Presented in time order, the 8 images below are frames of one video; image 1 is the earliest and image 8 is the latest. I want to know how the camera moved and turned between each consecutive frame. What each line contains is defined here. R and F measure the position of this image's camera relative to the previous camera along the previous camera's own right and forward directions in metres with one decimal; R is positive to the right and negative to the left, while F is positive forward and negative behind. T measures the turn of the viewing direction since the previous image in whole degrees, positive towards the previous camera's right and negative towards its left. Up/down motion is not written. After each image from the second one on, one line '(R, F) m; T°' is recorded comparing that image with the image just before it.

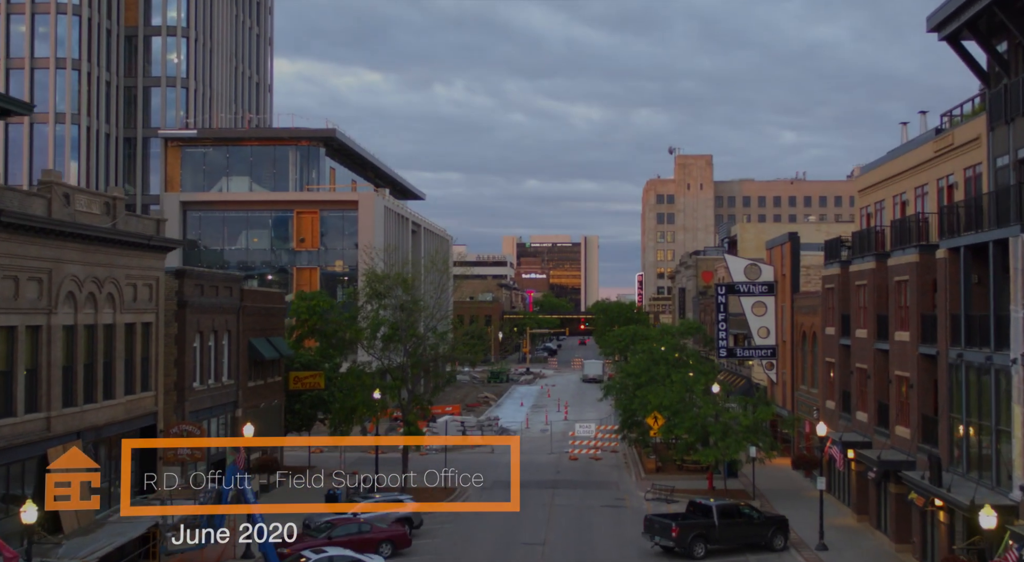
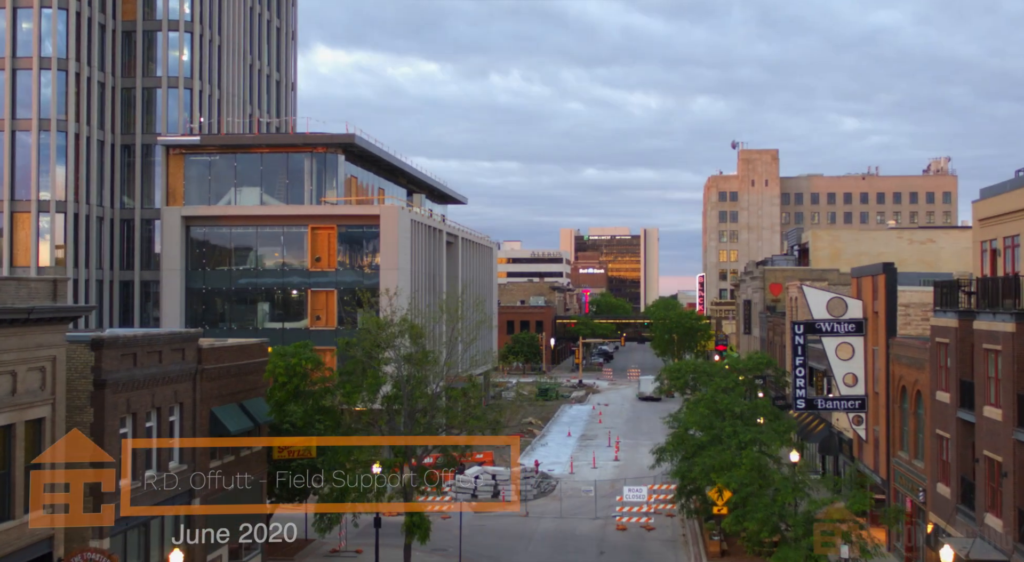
(+0.8, +7.4) m; -3°
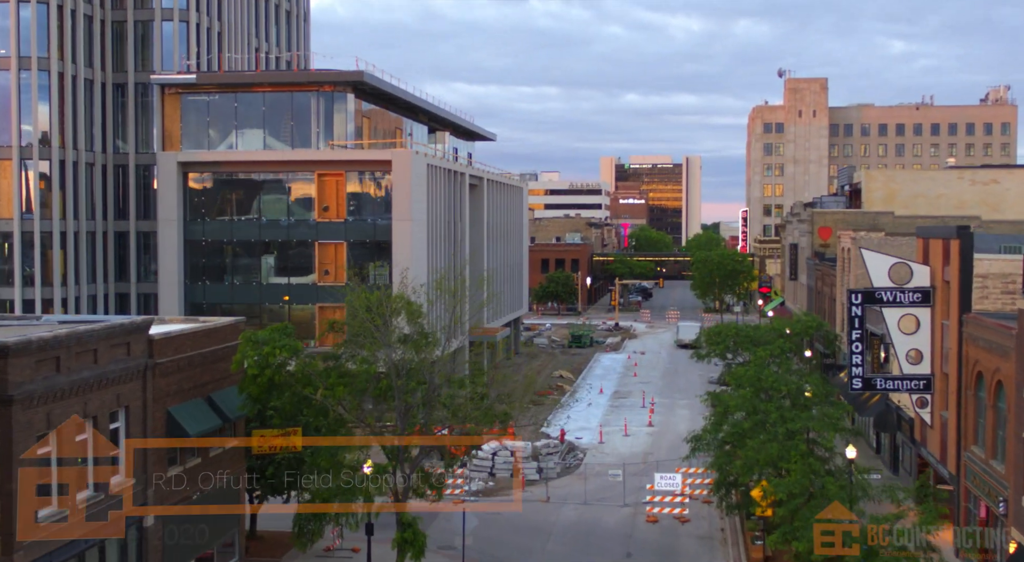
(+0.7, +4.6) m; -2°
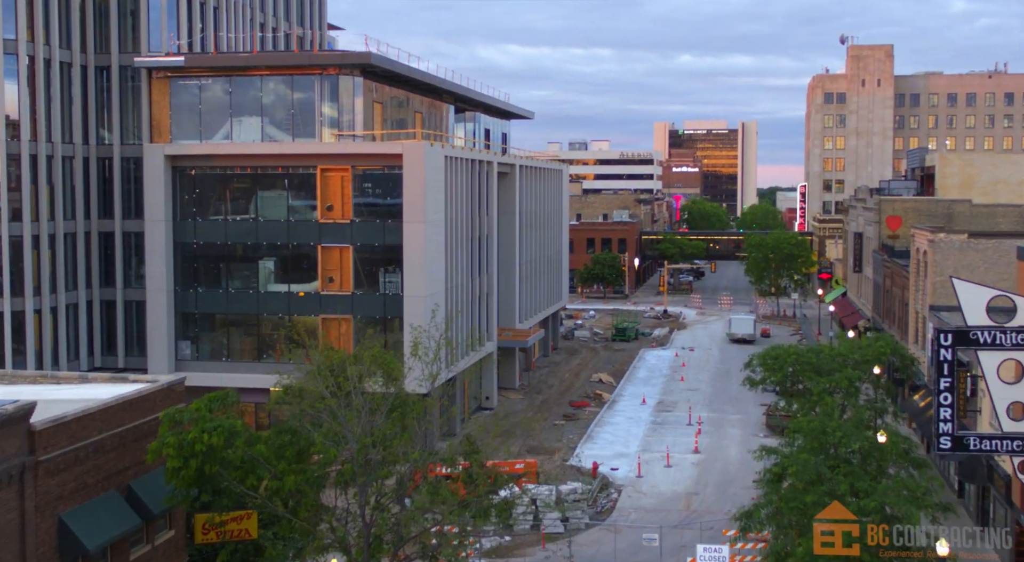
(+1.0, +5.9) m; -3°
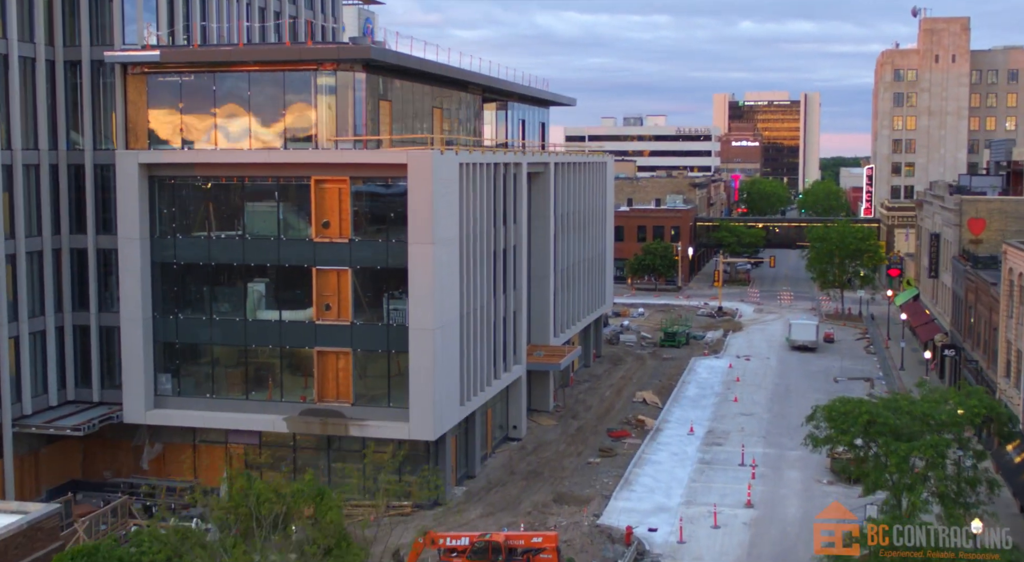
(+1.2, +6.2) m; -3°
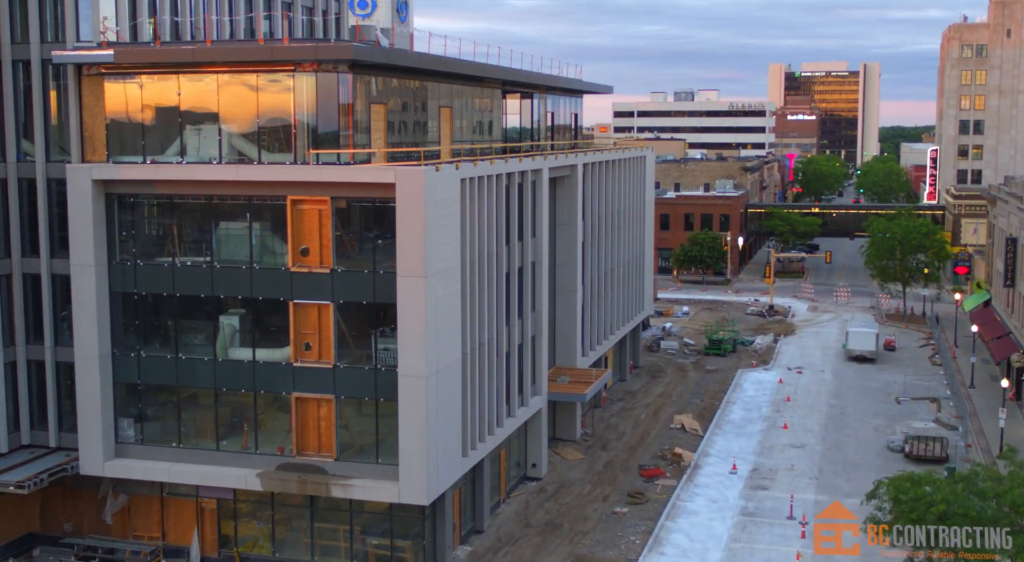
(+1.3, +5.6) m; -3°
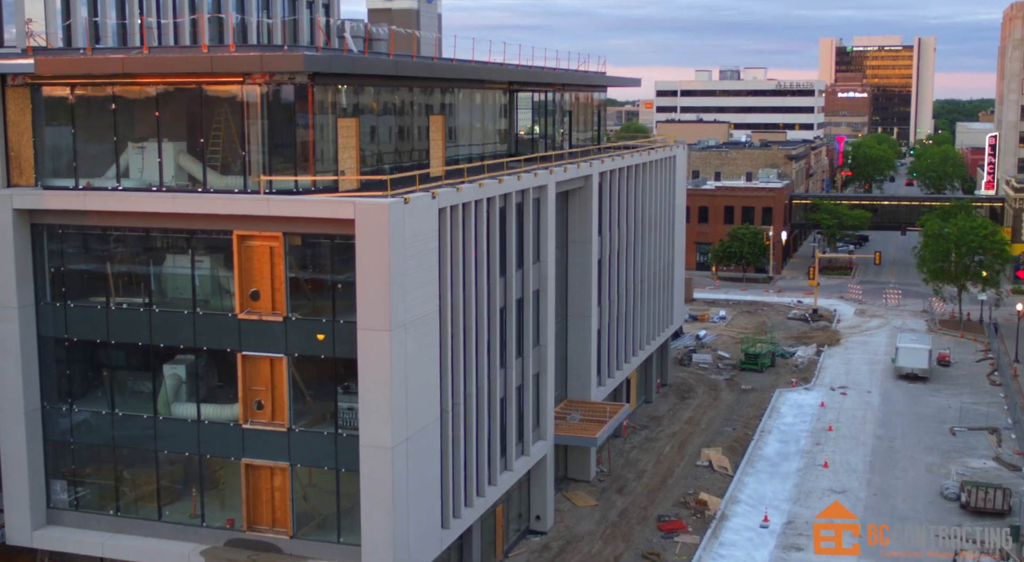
(+1.5, +5.2) m; -2°
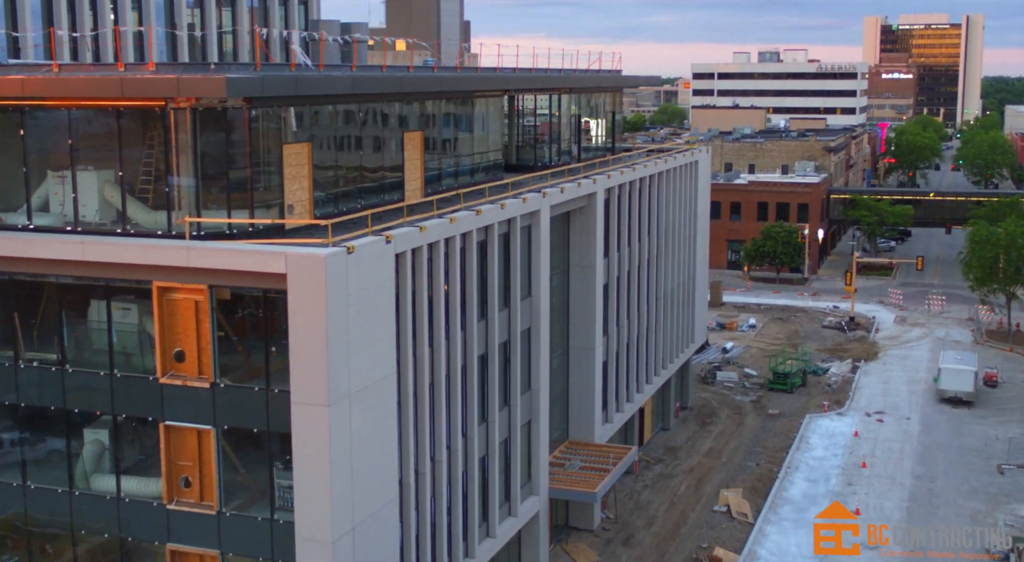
(+1.6, +4.4) m; -2°
